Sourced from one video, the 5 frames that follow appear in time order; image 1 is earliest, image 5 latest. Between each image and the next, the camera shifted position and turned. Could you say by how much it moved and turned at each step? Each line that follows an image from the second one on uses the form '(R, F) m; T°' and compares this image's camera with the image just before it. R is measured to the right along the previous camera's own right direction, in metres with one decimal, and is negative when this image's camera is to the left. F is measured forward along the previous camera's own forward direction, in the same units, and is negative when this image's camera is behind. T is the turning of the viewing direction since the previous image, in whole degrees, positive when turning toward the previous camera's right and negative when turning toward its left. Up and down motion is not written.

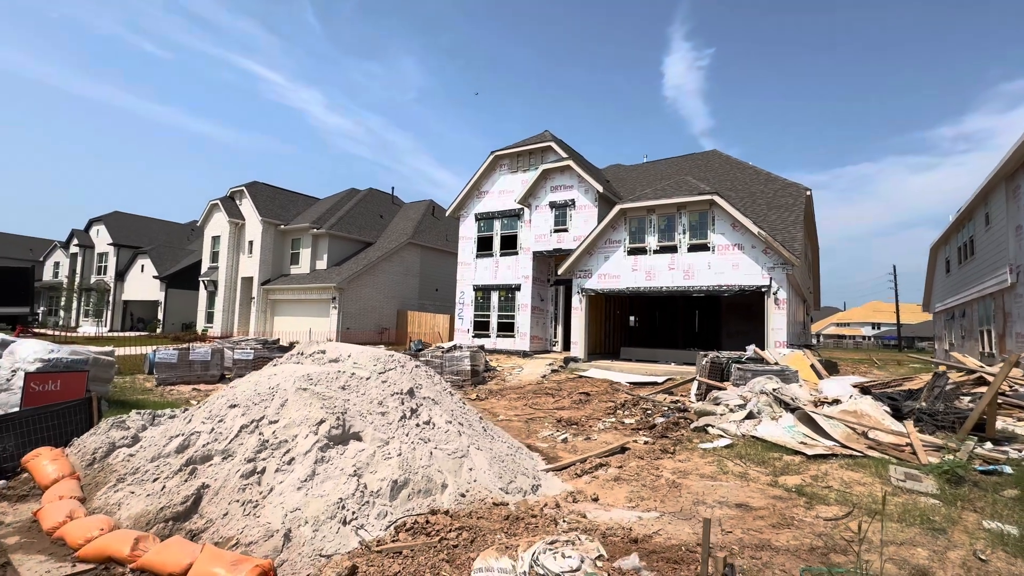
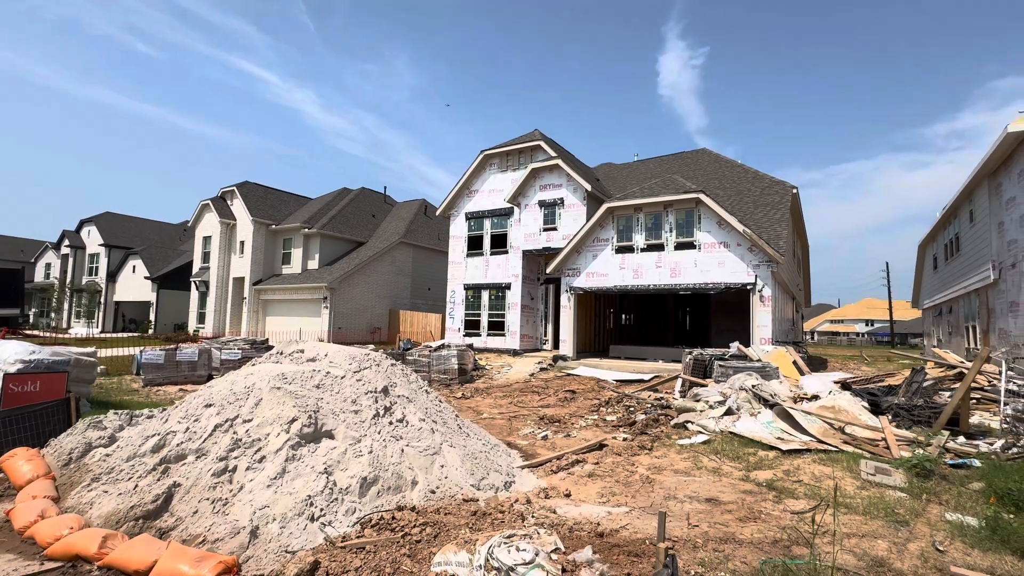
(+0.3, -0.1) m; 0°
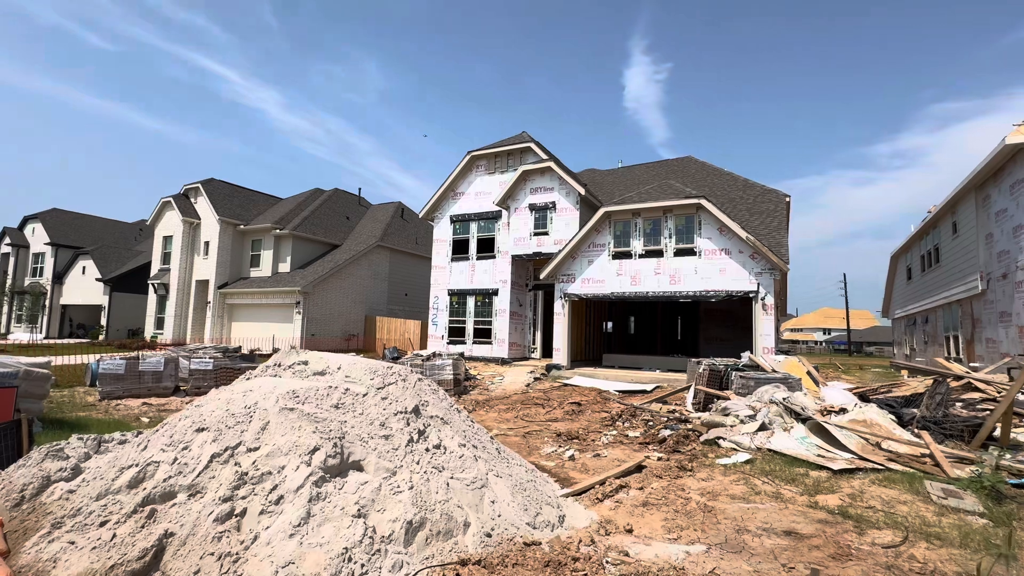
(-0.8, +0.7) m; +4°
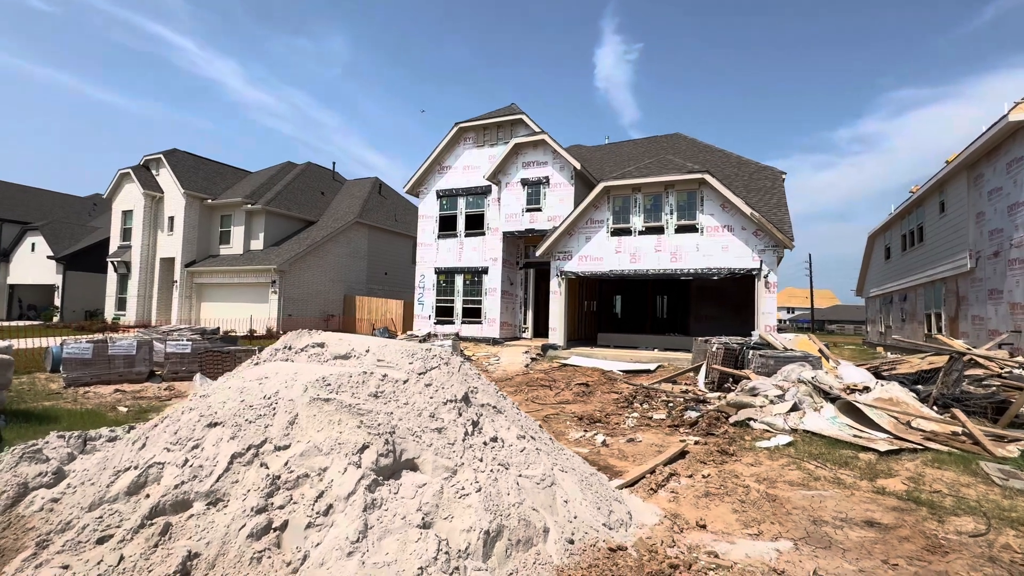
(-0.8, +0.6) m; +3°
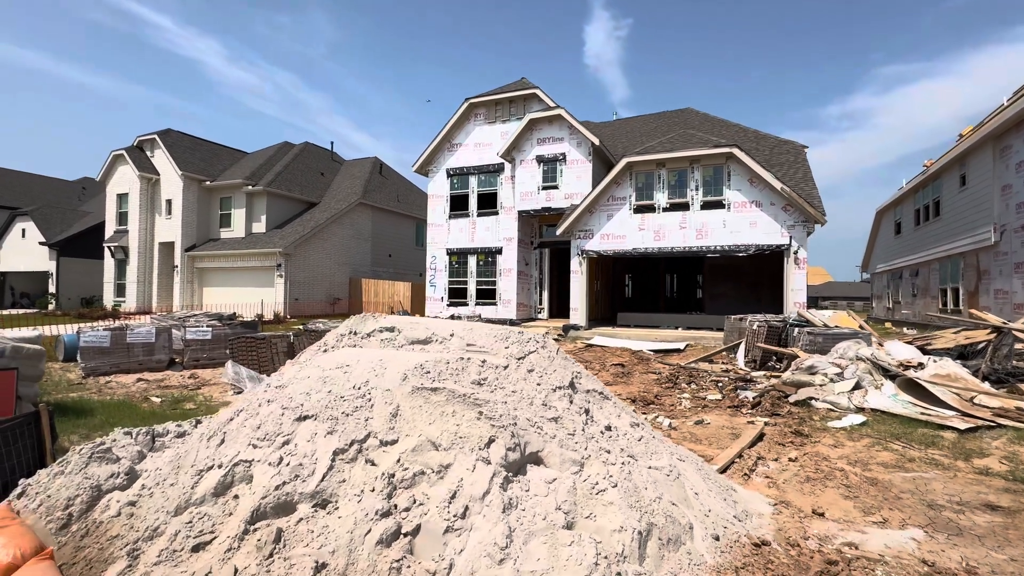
(-0.9, +0.4) m; +1°
